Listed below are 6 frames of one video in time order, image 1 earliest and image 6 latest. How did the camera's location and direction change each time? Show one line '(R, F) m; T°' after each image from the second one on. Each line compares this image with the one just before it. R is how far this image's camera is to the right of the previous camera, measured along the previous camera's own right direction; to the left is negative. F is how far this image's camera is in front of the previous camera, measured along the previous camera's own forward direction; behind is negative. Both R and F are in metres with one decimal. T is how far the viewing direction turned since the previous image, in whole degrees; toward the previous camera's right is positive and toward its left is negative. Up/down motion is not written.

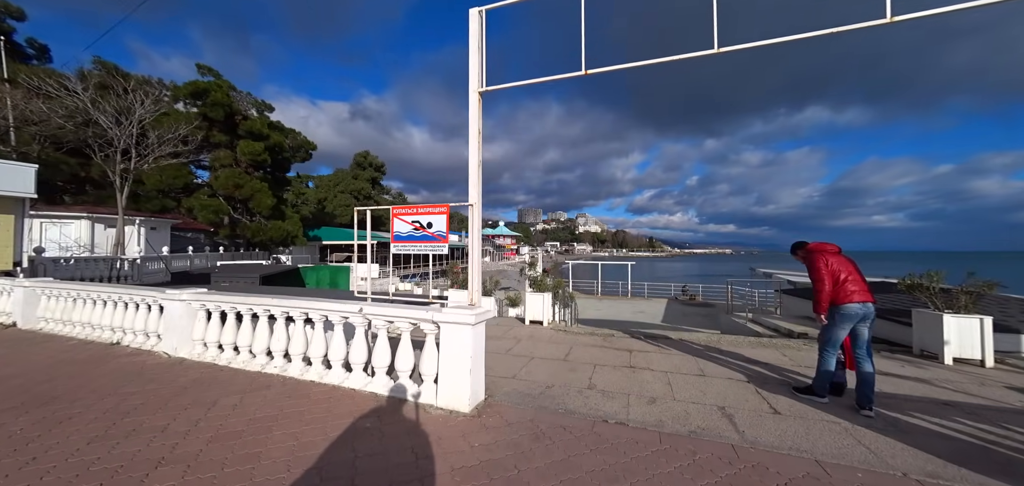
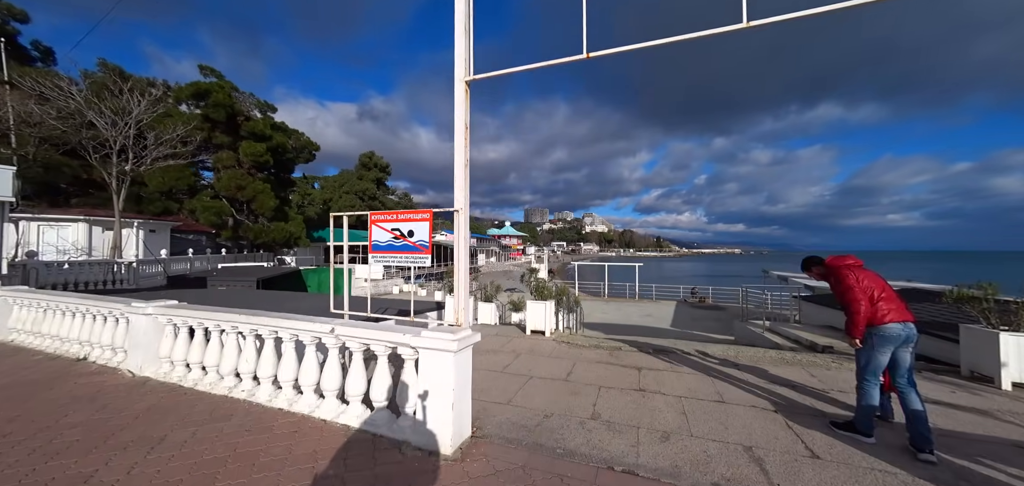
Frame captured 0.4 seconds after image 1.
(+0.1, +0.5) m; -1°
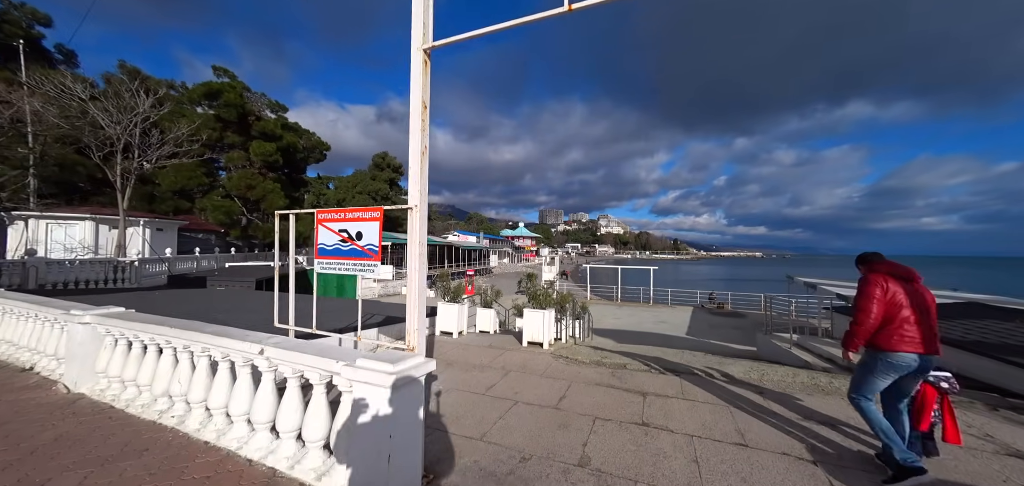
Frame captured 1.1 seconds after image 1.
(+0.3, +0.7) m; -2°
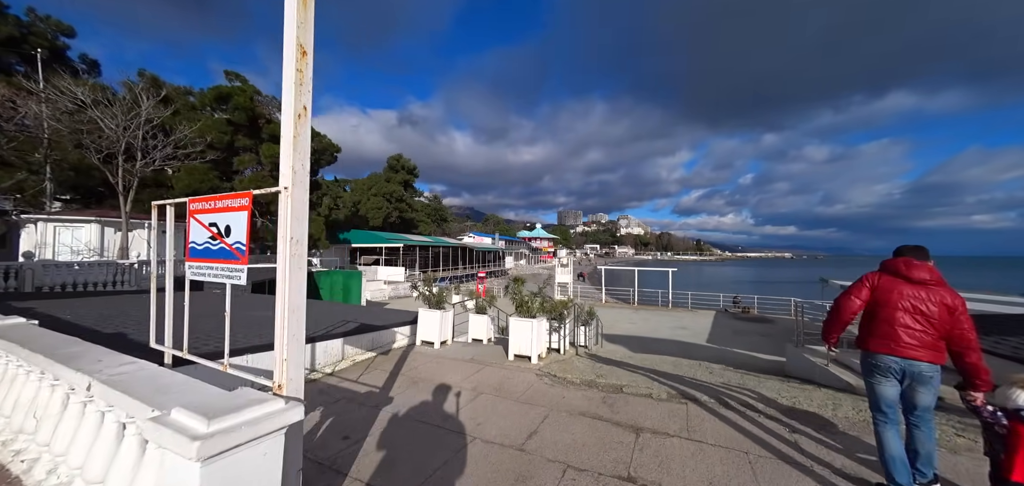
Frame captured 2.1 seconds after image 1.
(+0.6, +0.9) m; -3°
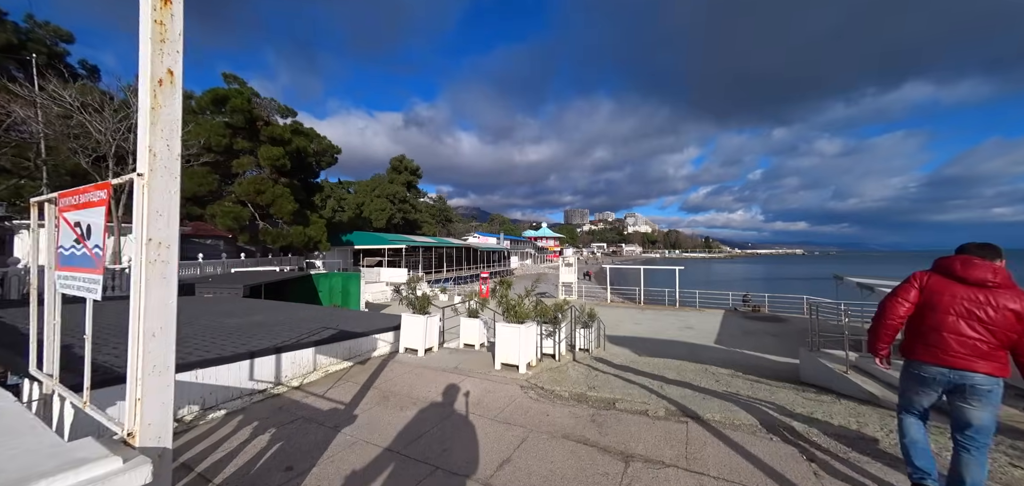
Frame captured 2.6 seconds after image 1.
(+0.3, +0.5) m; -1°
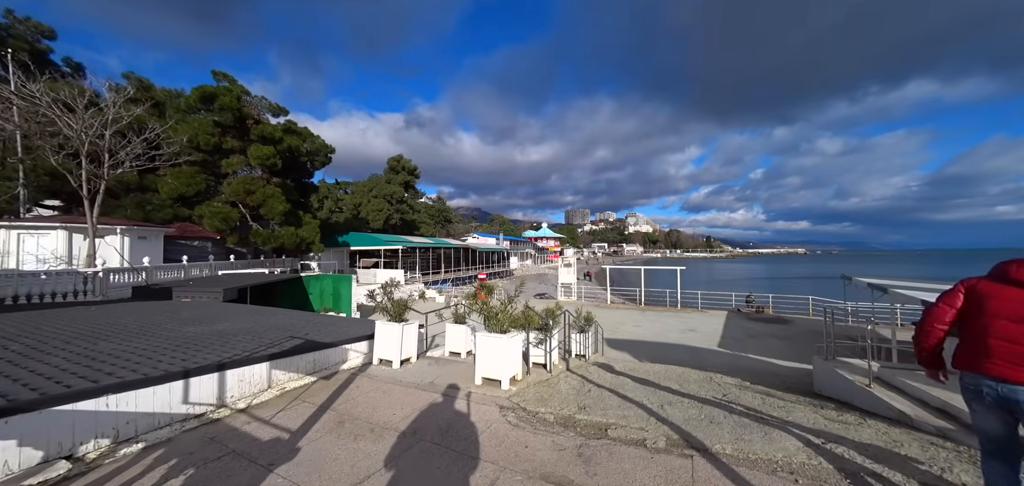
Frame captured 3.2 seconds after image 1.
(+0.3, +0.6) m; 0°
